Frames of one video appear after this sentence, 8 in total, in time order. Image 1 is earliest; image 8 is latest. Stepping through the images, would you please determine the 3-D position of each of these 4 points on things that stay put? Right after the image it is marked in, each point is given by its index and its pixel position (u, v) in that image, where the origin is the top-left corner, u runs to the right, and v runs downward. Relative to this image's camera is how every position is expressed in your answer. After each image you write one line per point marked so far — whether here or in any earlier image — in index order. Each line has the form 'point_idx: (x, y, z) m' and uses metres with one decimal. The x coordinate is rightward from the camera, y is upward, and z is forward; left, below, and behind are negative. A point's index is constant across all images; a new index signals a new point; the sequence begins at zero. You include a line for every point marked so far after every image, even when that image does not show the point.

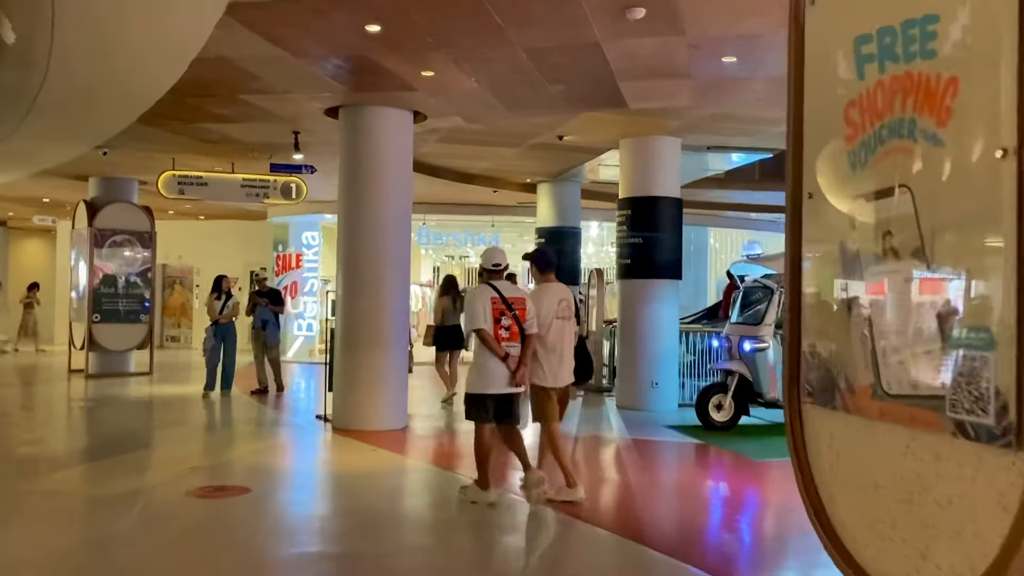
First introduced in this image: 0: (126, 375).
0: (-5.8, -1.3, +13.2) m
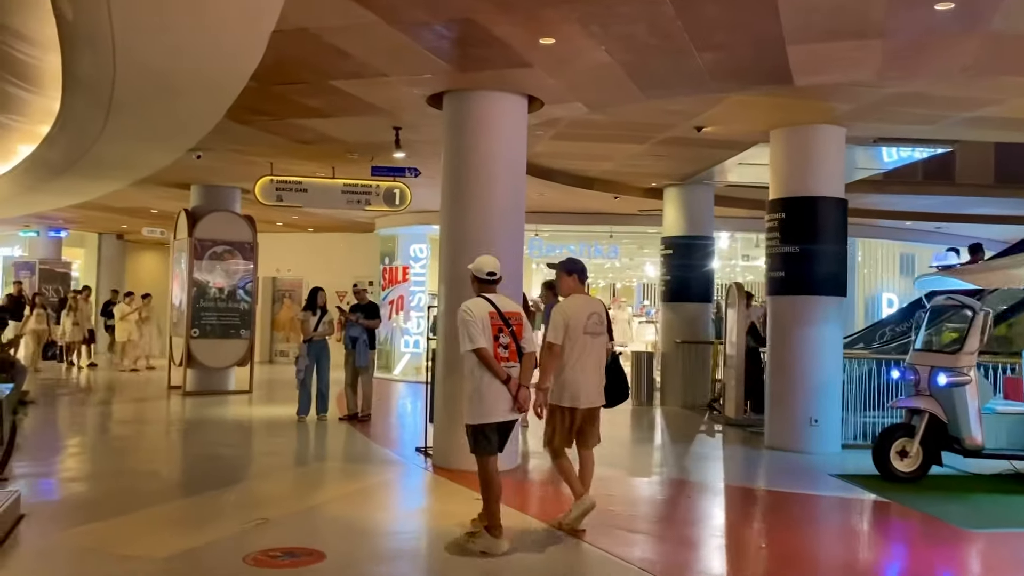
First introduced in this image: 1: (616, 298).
0: (-4.1, -1.5, +12.5) m
1: (+1.9, -0.2, +16.5) m
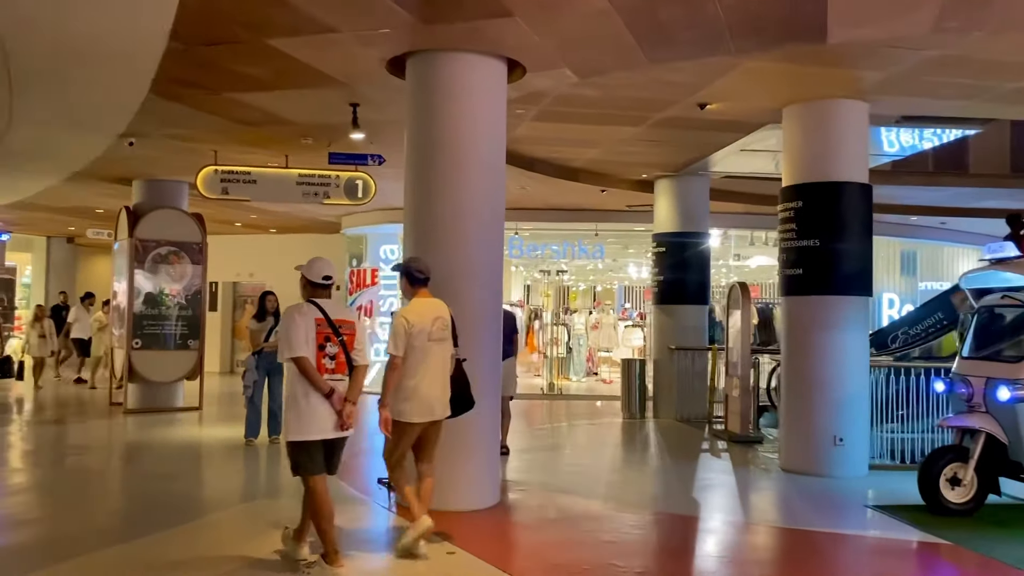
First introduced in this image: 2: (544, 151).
0: (-4.4, -1.6, +11.3) m
1: (+1.6, -0.2, +15.4) m
2: (+0.3, +1.5, +9.3) m
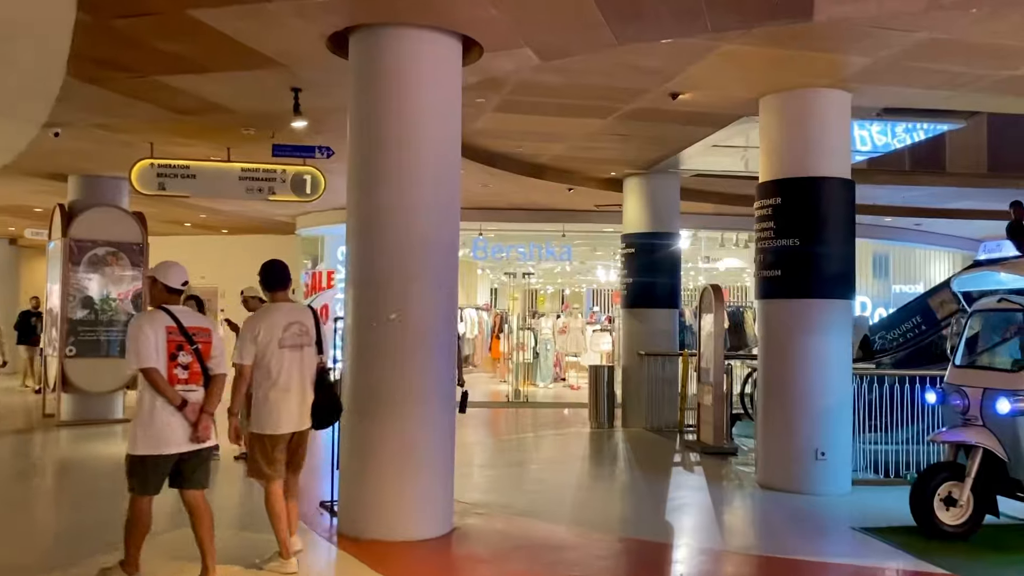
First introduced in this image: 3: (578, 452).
0: (-4.8, -1.6, +10.6) m
1: (+0.9, -0.3, +14.9) m
2: (-0.1, +1.4, +8.7) m
3: (+0.7, -1.6, +8.7) m
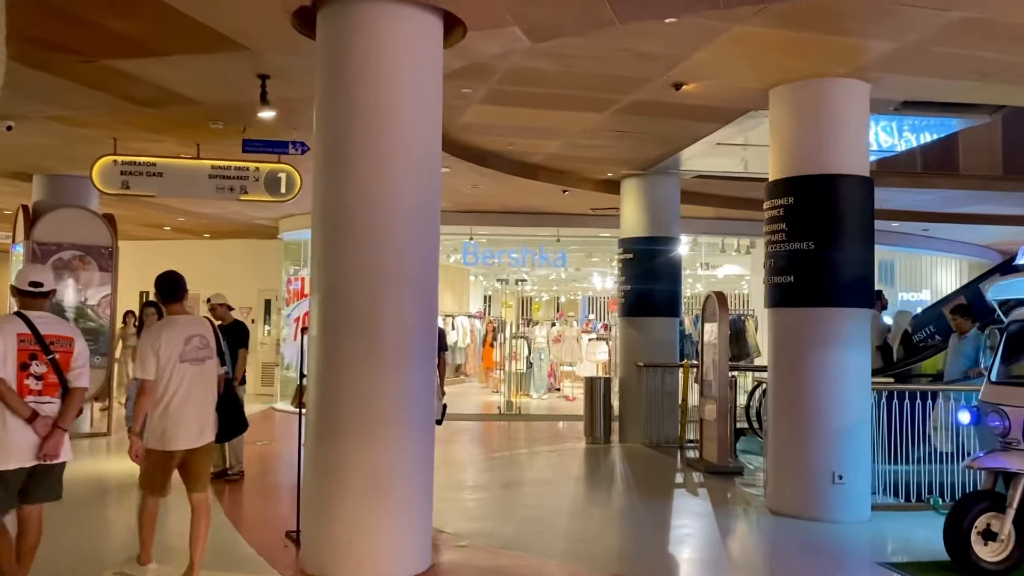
0: (-4.9, -1.7, +10.0) m
1: (+0.8, -0.4, +14.3) m
2: (-0.1, +1.4, +8.2) m
3: (+0.6, -1.7, +8.1) m
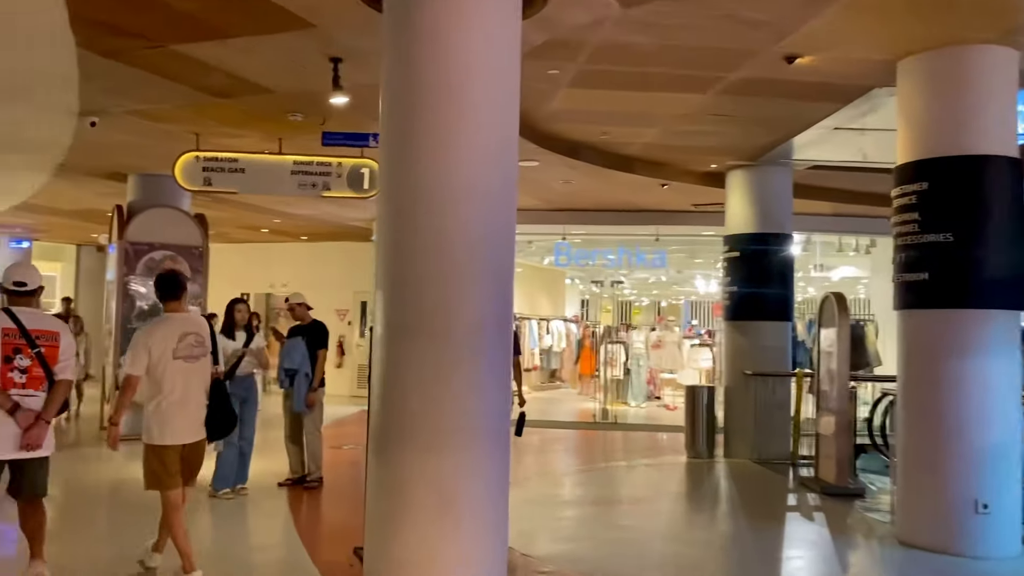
0: (-3.9, -1.7, +9.9) m
1: (+2.3, -0.4, +13.6) m
2: (+0.7, +1.4, +7.6) m
3: (+1.4, -1.7, +7.5) m
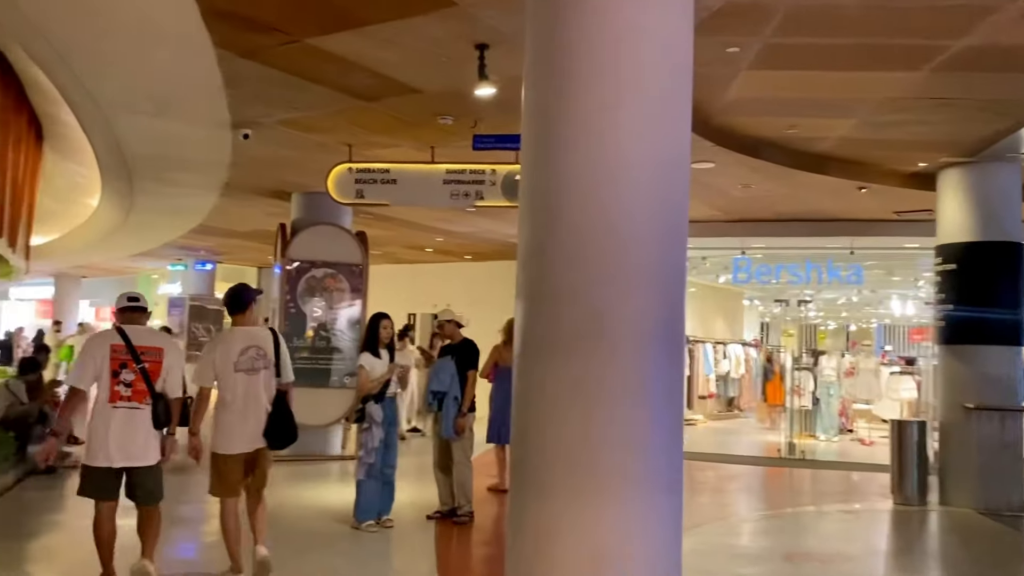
0: (-2.1, -1.9, +9.7) m
1: (+4.8, -0.7, +12.2) m
2: (+2.0, +1.2, +6.7) m
3: (+2.6, -1.8, +6.3) m
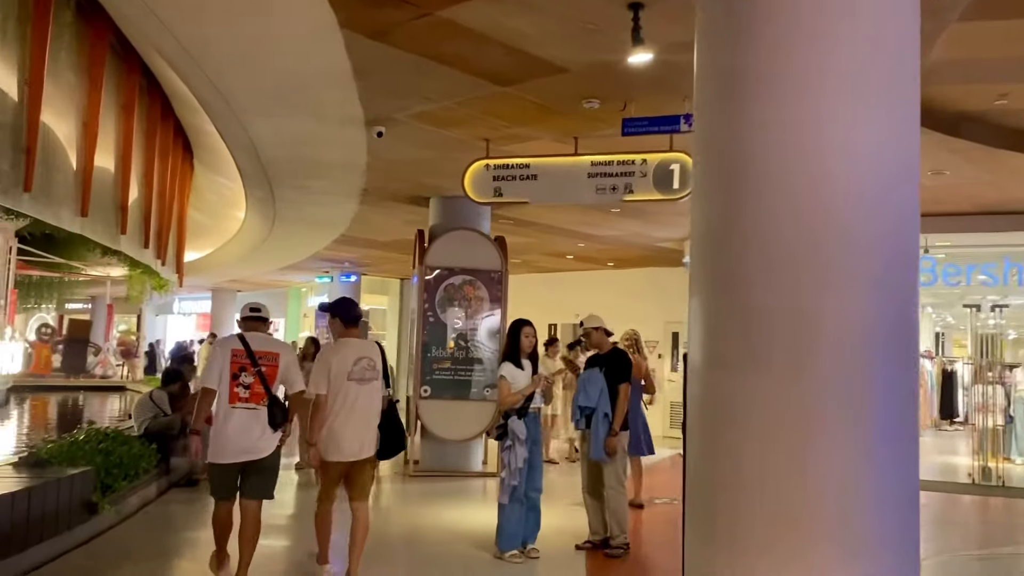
0: (-0.5, -2.0, +9.3) m
1: (+6.7, -0.8, +10.6) m
2: (+3.0, +1.2, +5.6) m
3: (+3.6, -1.8, +5.1) m
